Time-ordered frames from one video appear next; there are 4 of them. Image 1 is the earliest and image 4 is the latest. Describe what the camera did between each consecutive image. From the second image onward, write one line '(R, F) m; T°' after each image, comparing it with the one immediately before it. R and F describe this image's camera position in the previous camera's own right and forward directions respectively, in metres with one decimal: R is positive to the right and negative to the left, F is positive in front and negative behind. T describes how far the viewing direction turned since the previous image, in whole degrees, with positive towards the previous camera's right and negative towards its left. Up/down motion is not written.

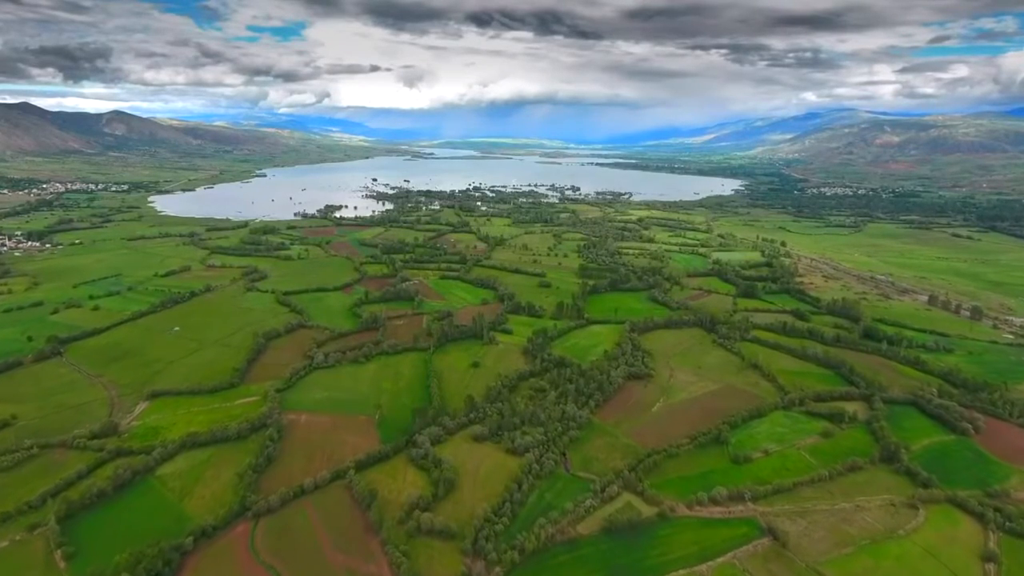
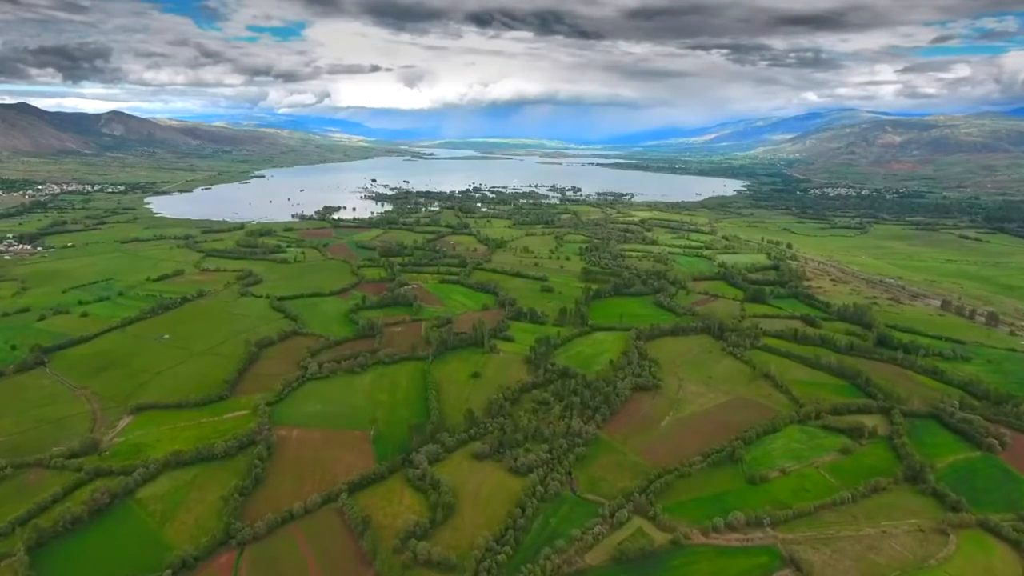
(-0.2, +2.7) m; 0°
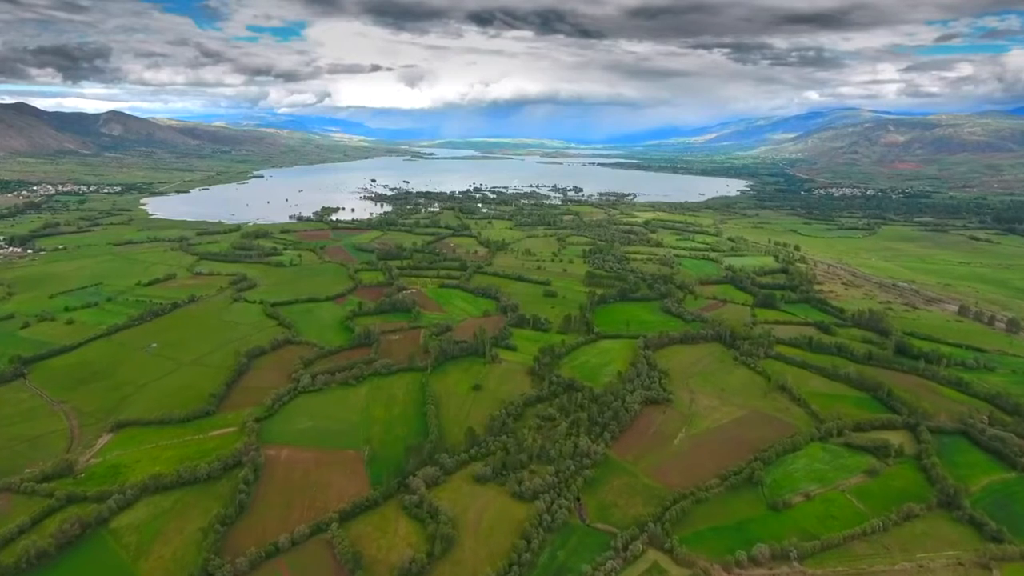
(-0.2, +3.2) m; 0°
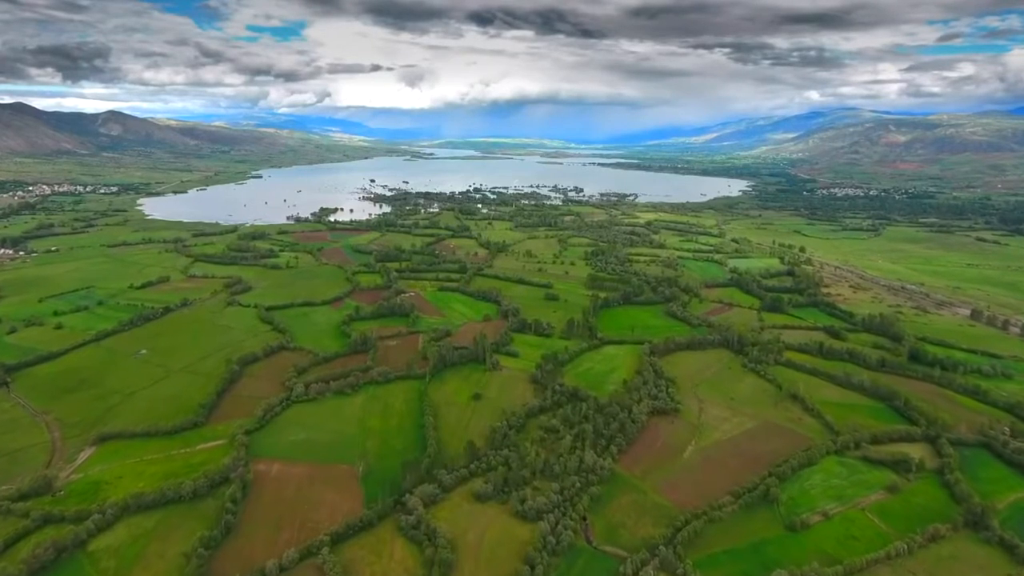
(-0.2, +2.3) m; 0°
